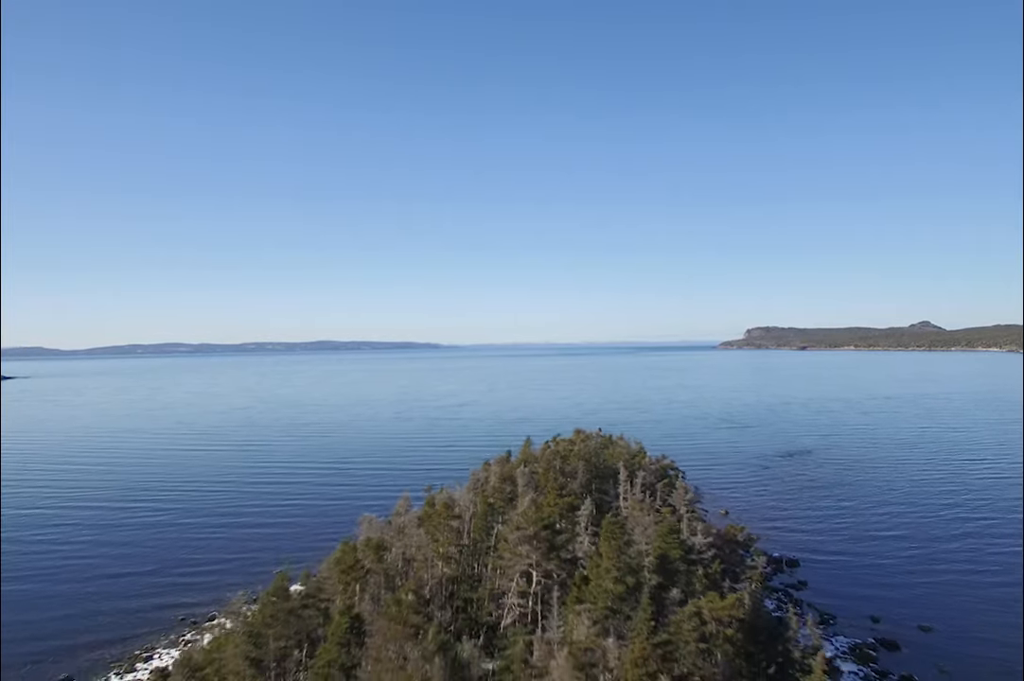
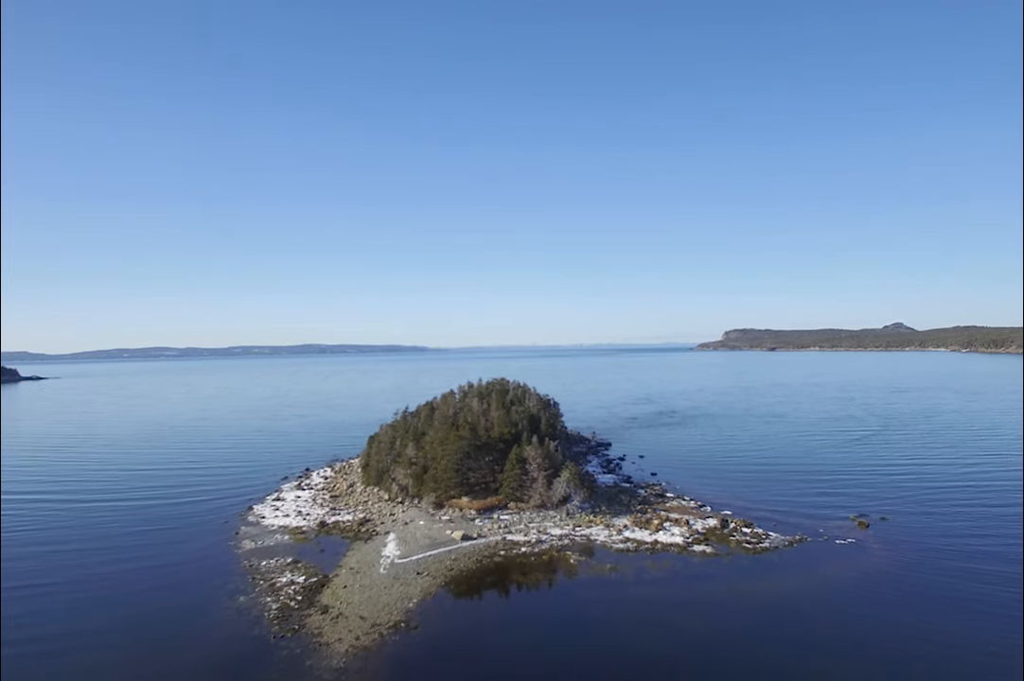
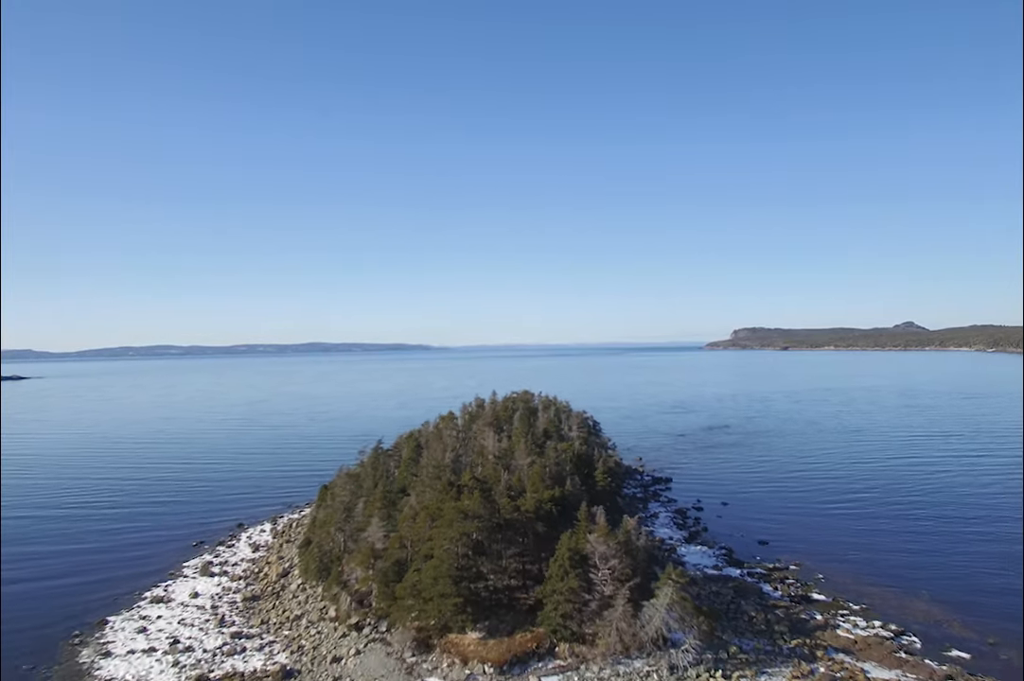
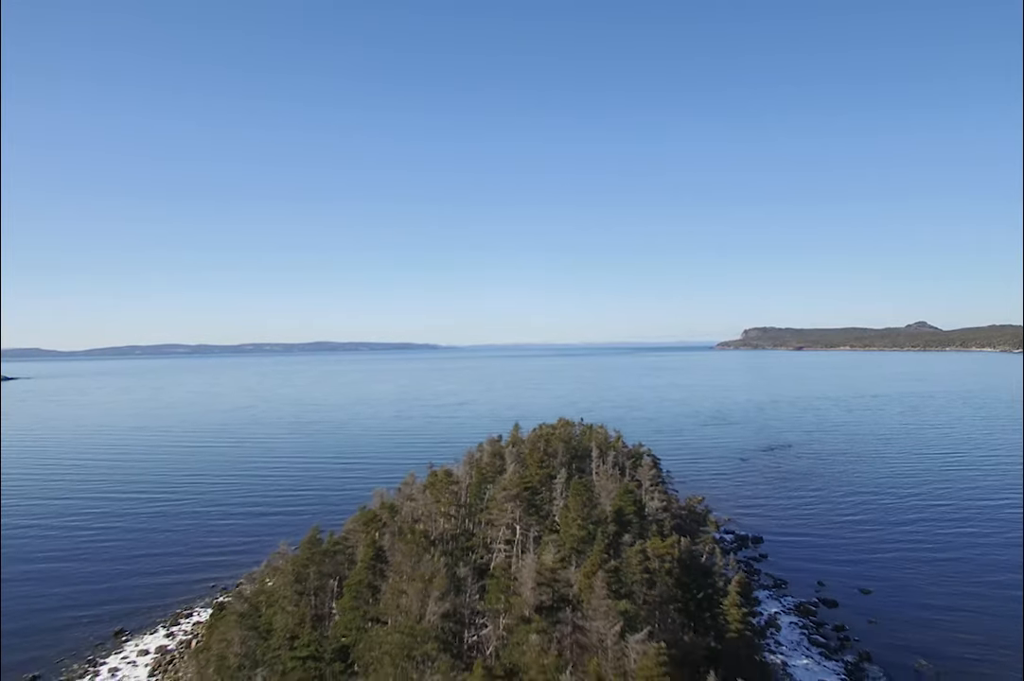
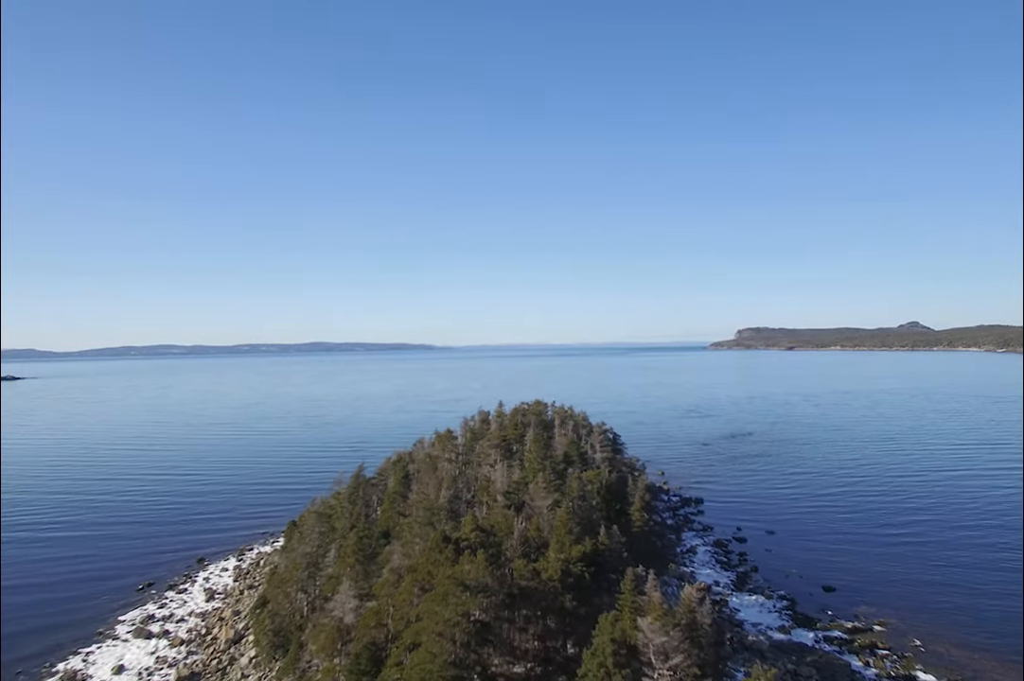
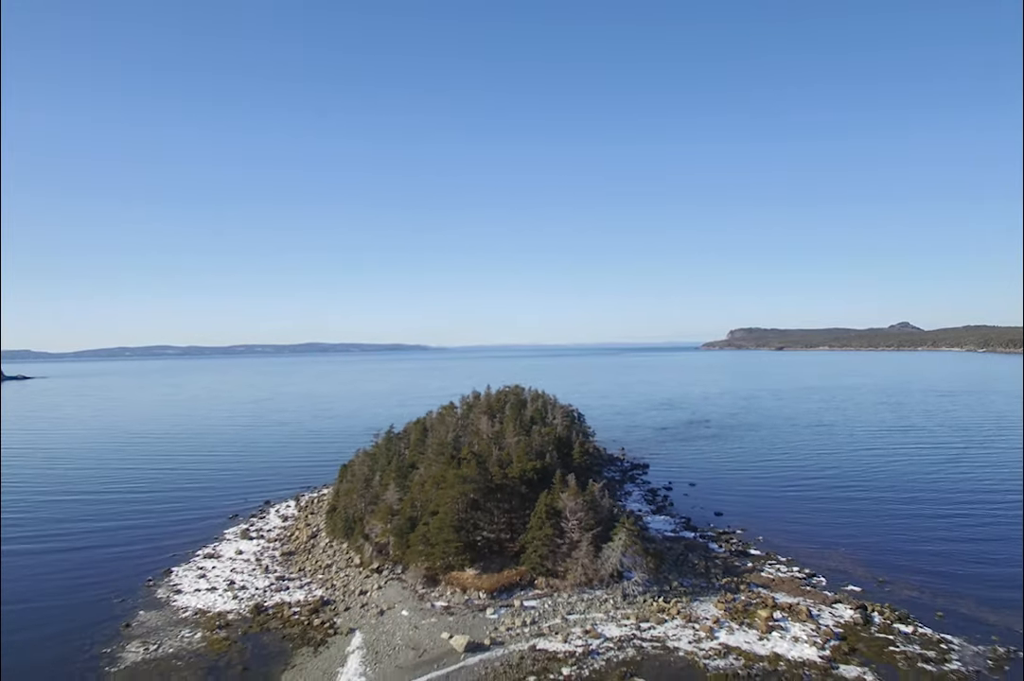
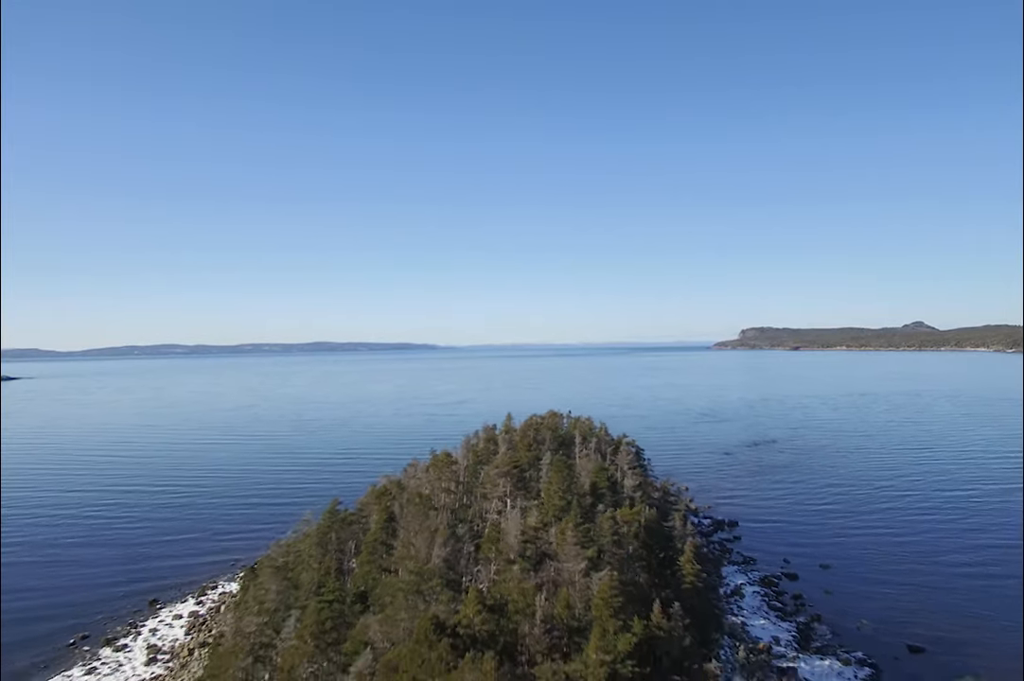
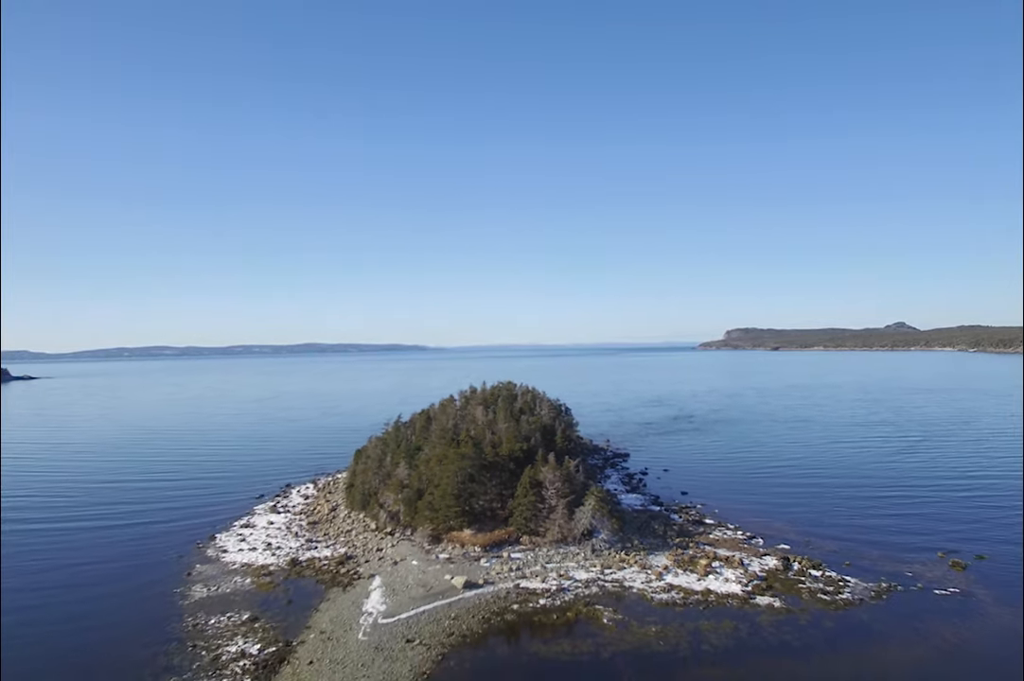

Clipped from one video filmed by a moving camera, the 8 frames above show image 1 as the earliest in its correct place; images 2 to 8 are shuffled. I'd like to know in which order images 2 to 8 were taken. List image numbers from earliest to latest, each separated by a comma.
4, 7, 5, 3, 6, 8, 2
